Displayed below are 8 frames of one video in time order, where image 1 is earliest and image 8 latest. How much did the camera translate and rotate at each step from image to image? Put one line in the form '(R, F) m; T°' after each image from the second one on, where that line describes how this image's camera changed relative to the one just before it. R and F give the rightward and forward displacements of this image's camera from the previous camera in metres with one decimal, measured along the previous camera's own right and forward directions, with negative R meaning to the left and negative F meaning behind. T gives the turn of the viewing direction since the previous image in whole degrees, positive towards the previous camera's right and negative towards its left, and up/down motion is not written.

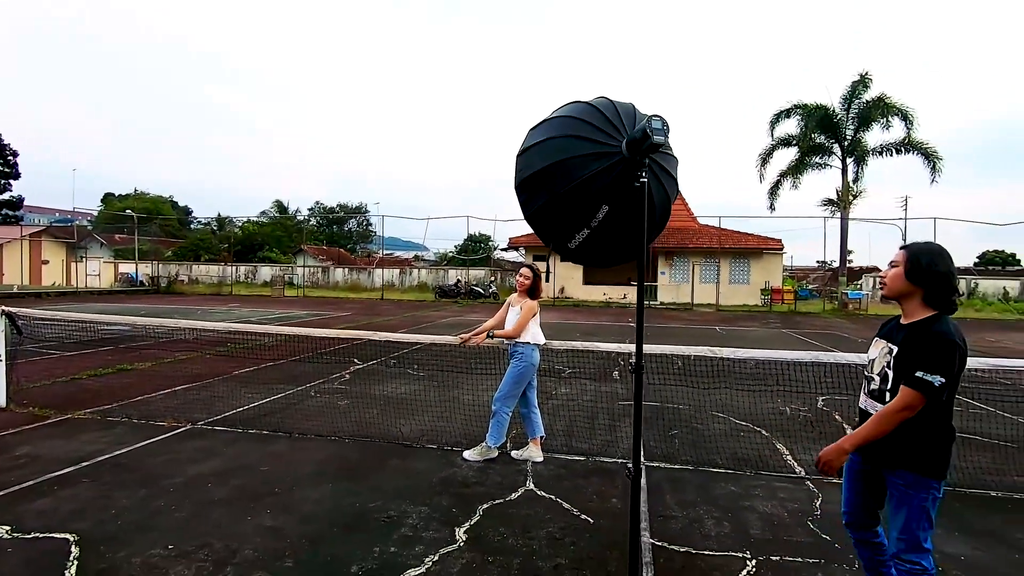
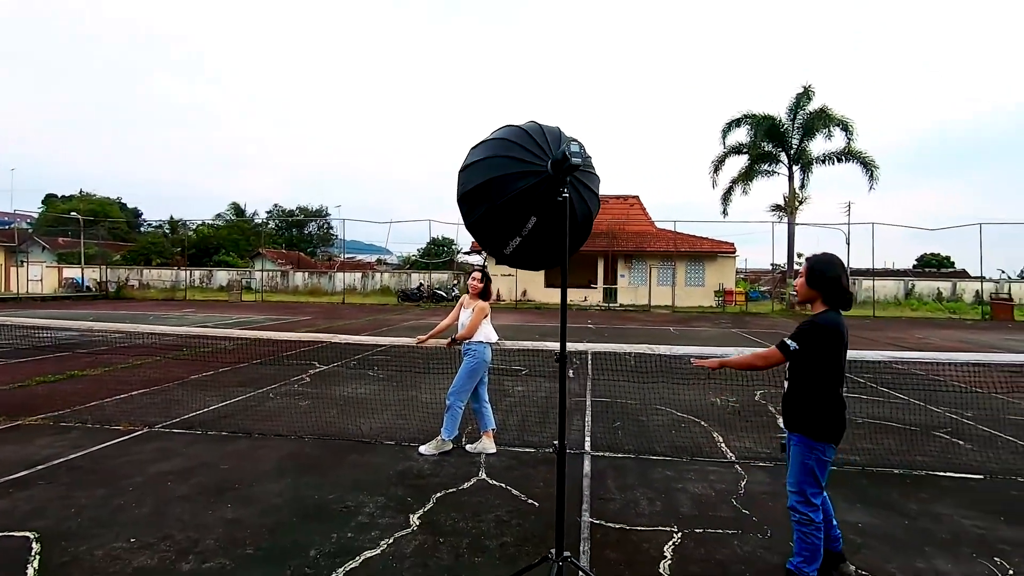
(+0.1, -0.3) m; +4°
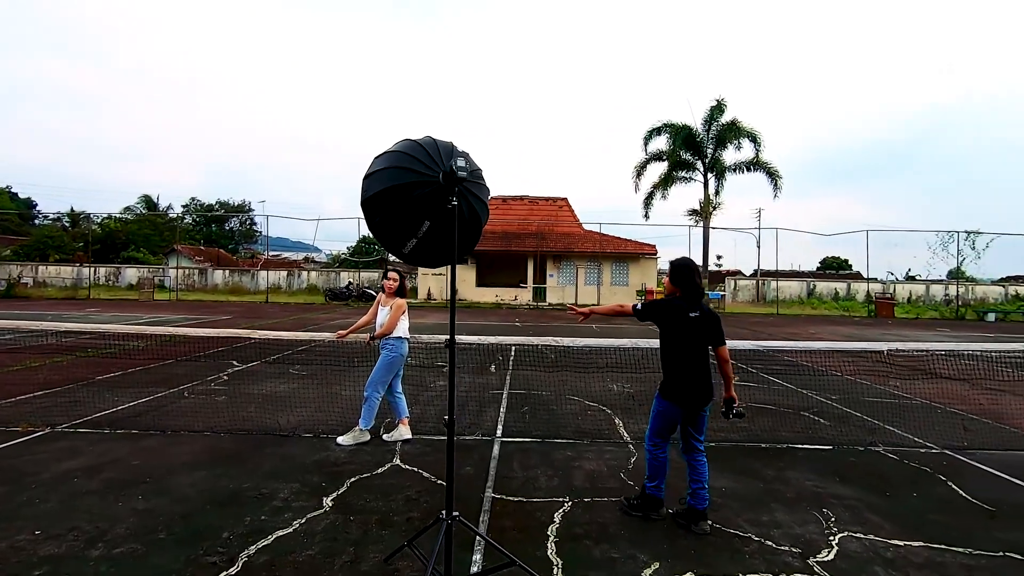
(+0.2, -0.3) m; +7°
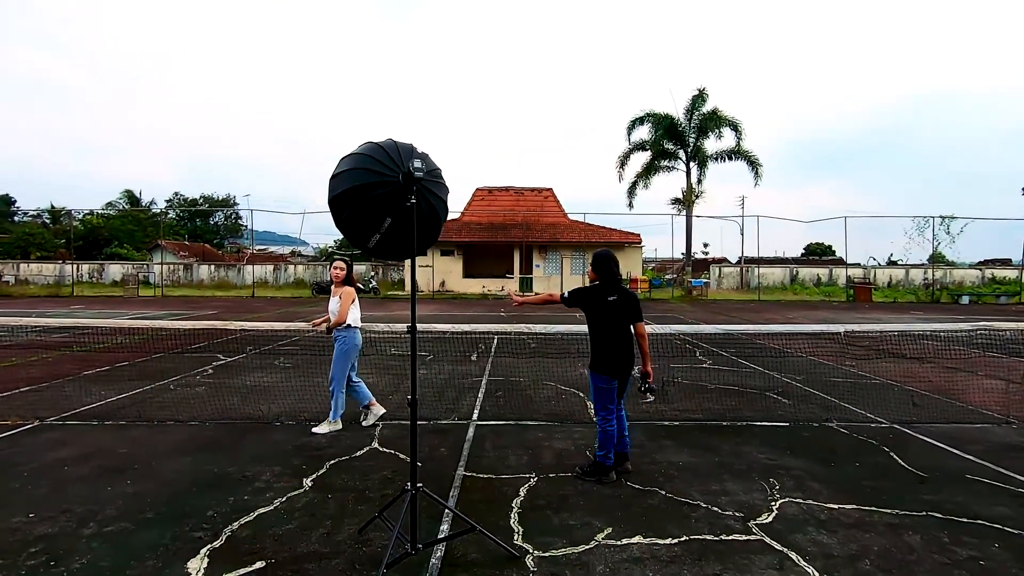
(+0.2, -0.2) m; +1°
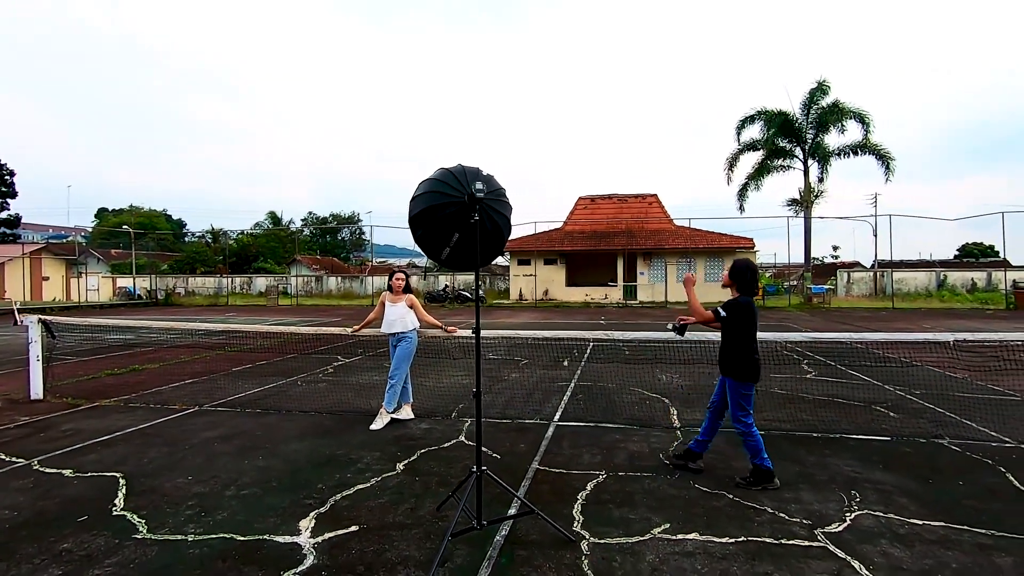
(+0.3, -0.3) m; -11°
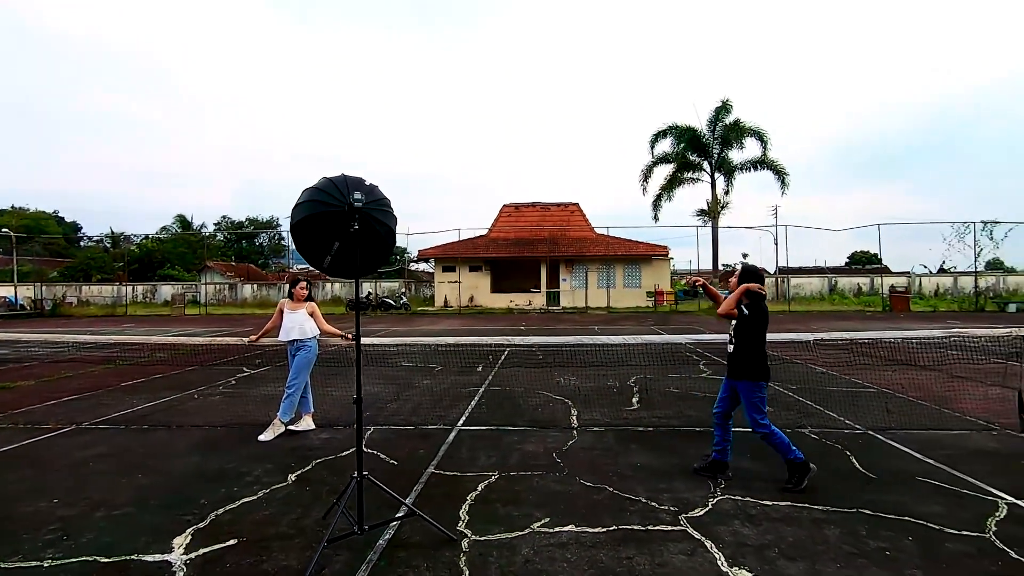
(+0.3, -0.1) m; +7°
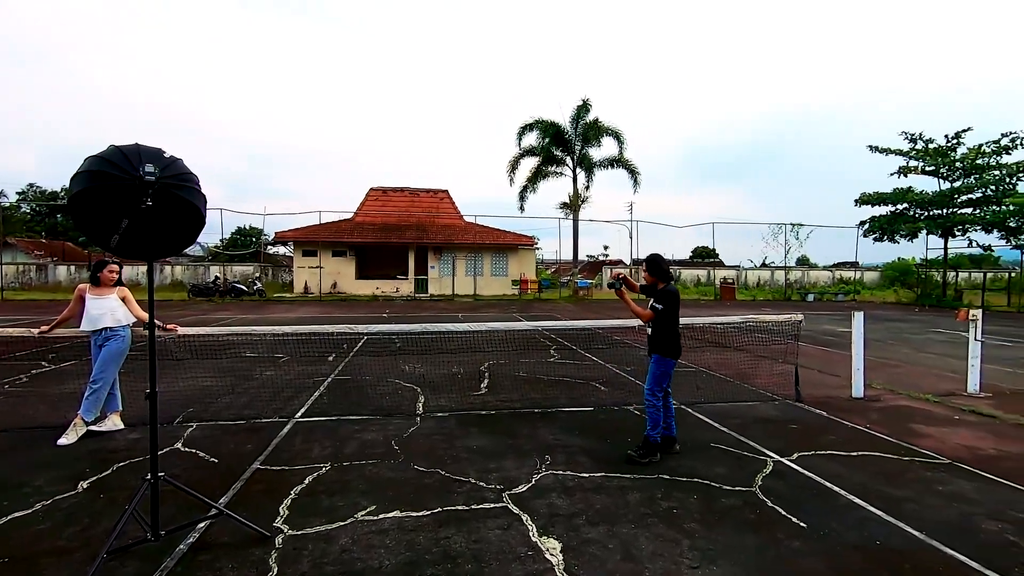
(+0.3, -0.1) m; +13°
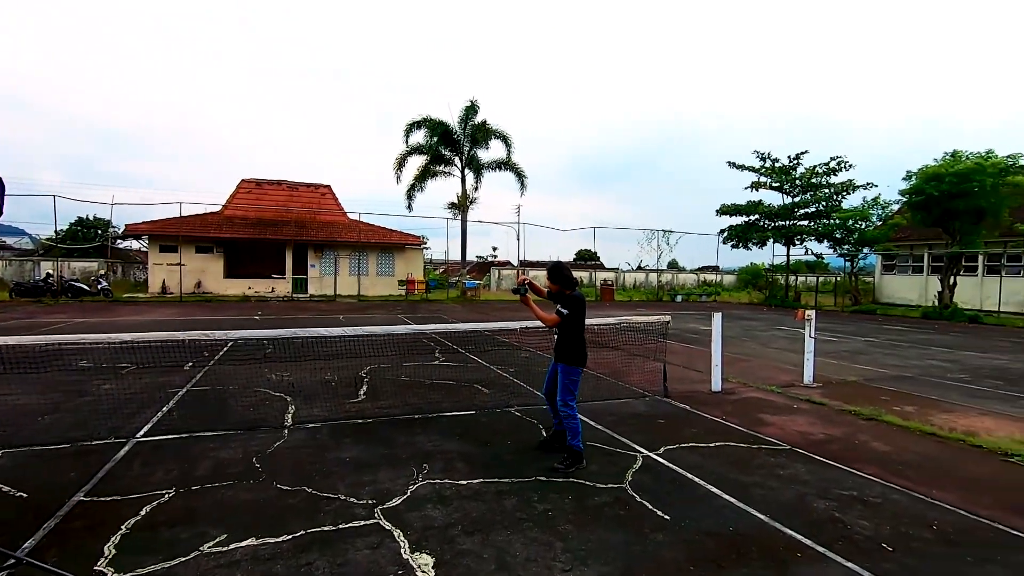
(+0.1, +0.1) m; +12°
